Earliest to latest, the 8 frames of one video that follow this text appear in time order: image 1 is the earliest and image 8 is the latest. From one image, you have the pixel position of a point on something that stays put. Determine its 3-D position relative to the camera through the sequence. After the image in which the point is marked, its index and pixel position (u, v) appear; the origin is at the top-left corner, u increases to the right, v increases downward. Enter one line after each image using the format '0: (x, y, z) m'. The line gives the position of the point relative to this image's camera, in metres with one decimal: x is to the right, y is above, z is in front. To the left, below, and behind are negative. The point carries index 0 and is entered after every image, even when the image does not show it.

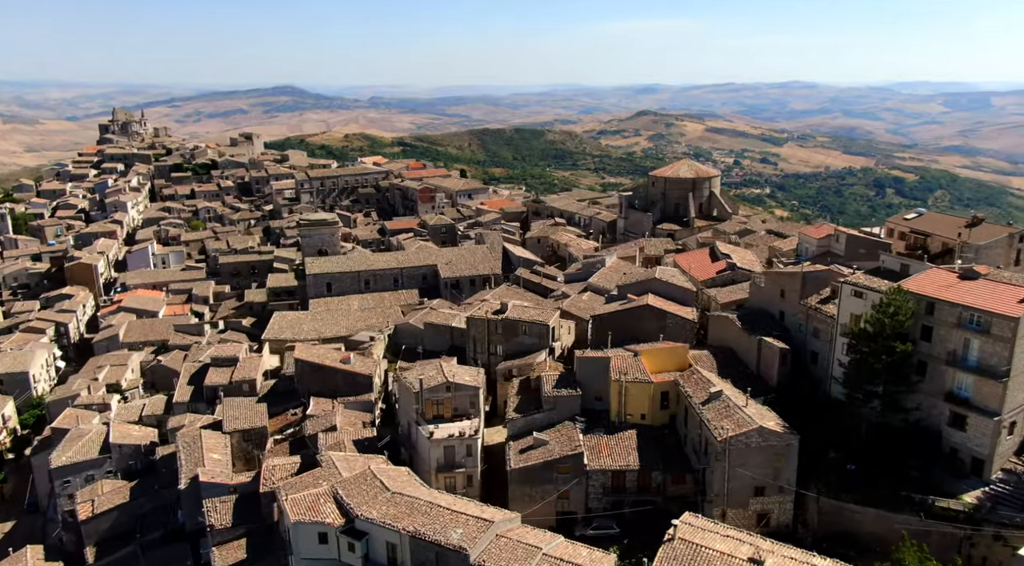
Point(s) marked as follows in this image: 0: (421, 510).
0: (-2.2, -5.4, +19.0) m
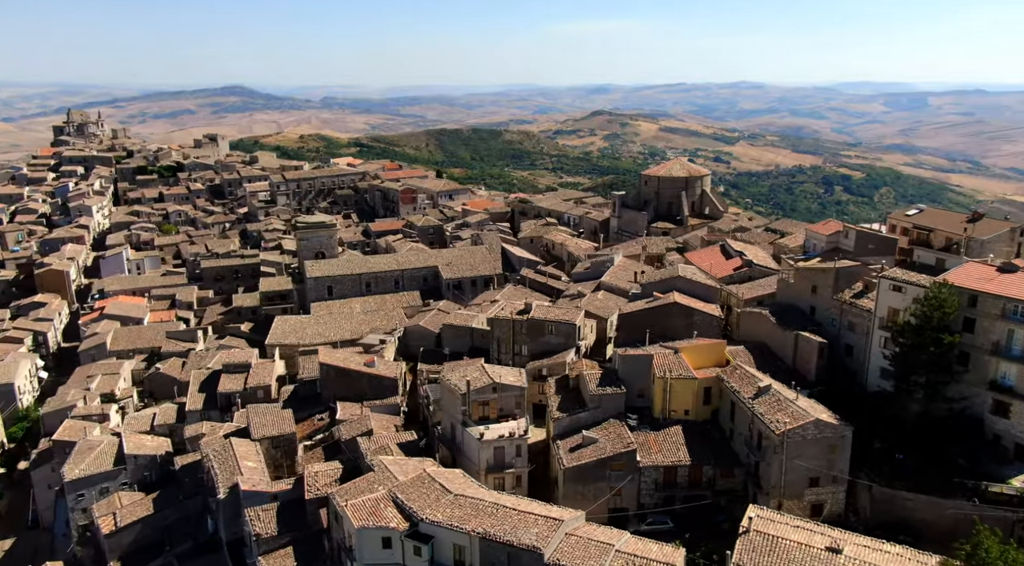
0: (-0.6, -5.5, +19.1) m
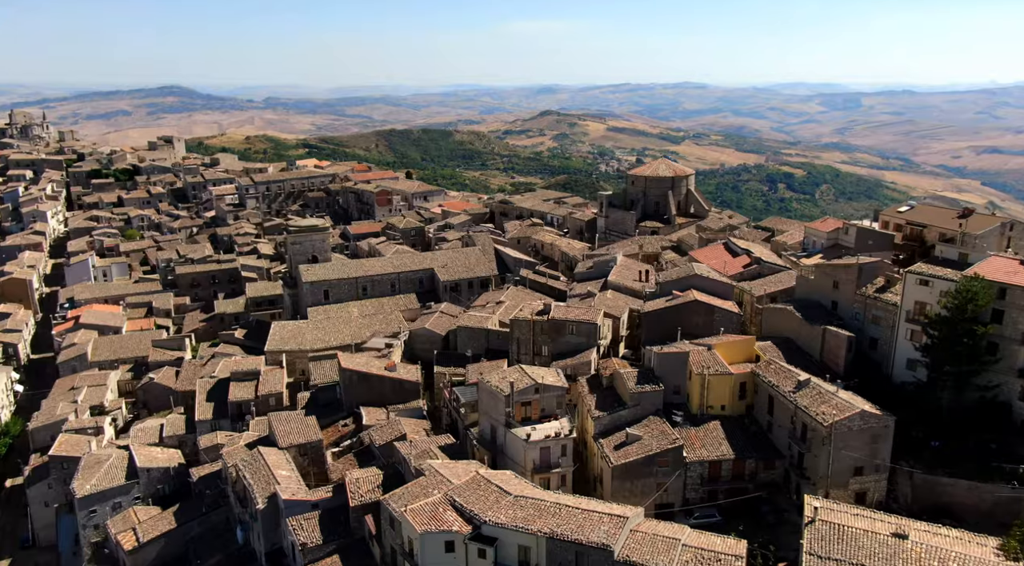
0: (+0.9, -5.5, +19.2) m
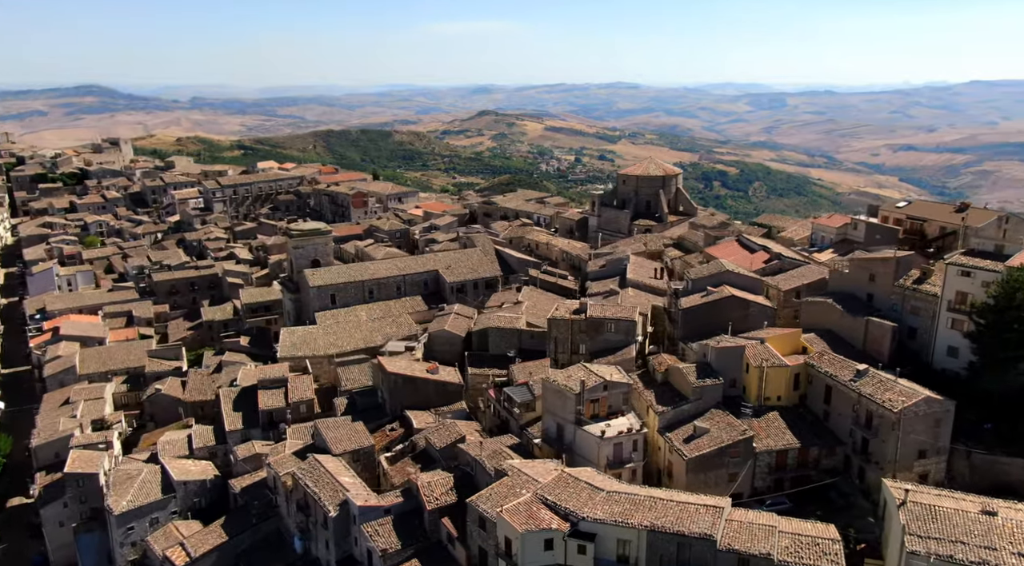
0: (+3.3, -5.5, +19.7) m
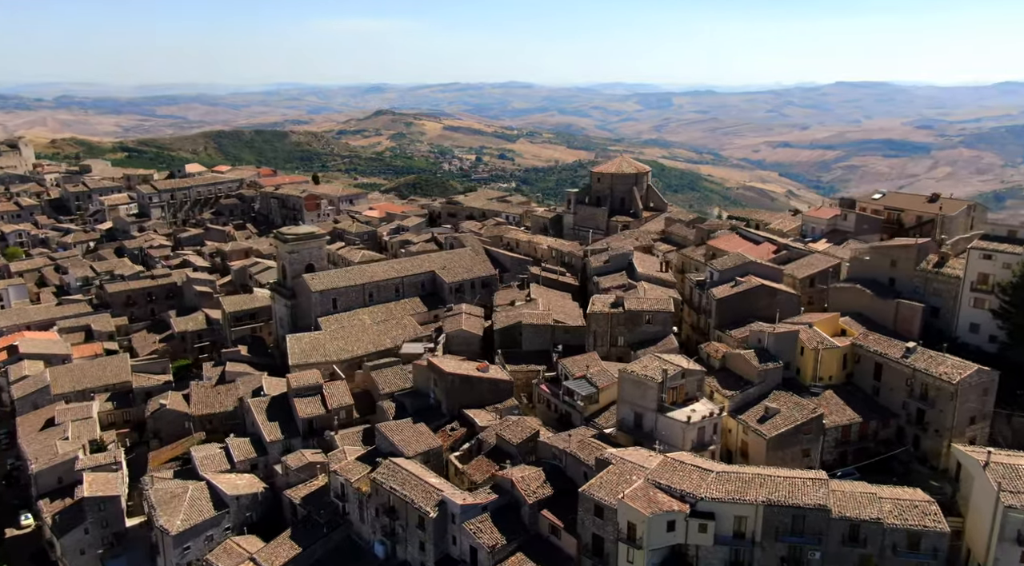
0: (+6.4, -5.2, +20.9) m
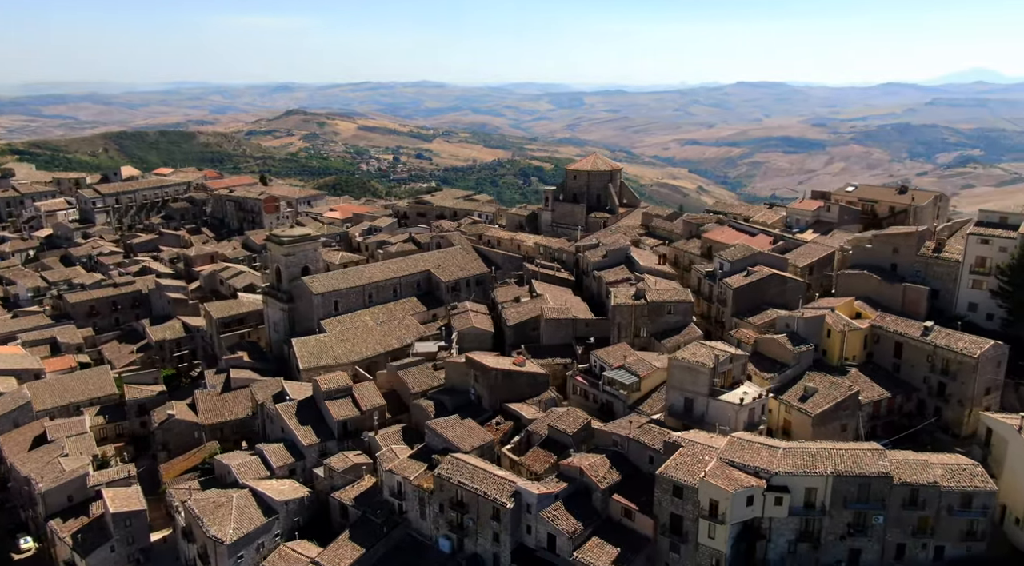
0: (+8.7, -4.8, +22.4) m
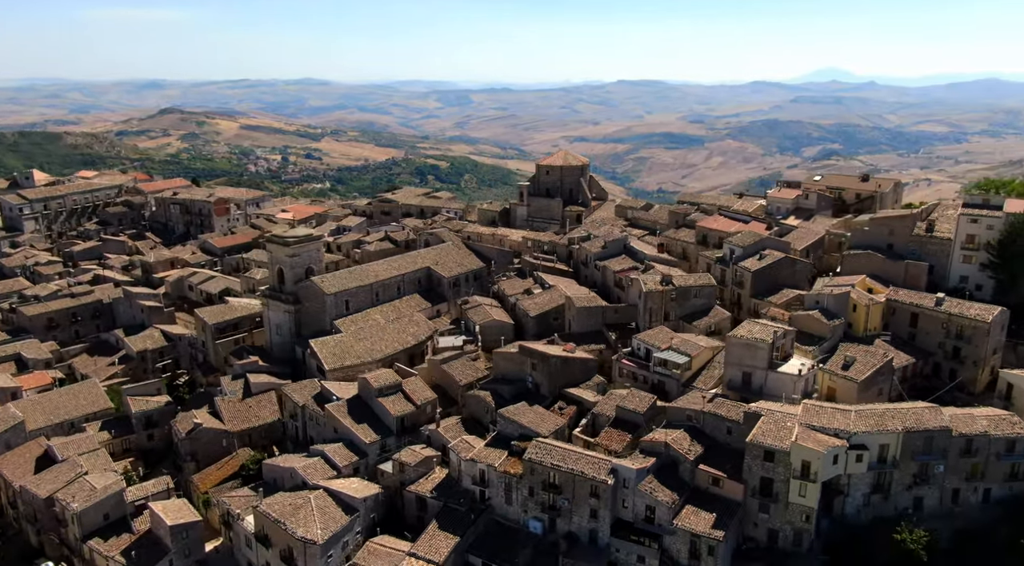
0: (+11.7, -4.1, +24.9) m
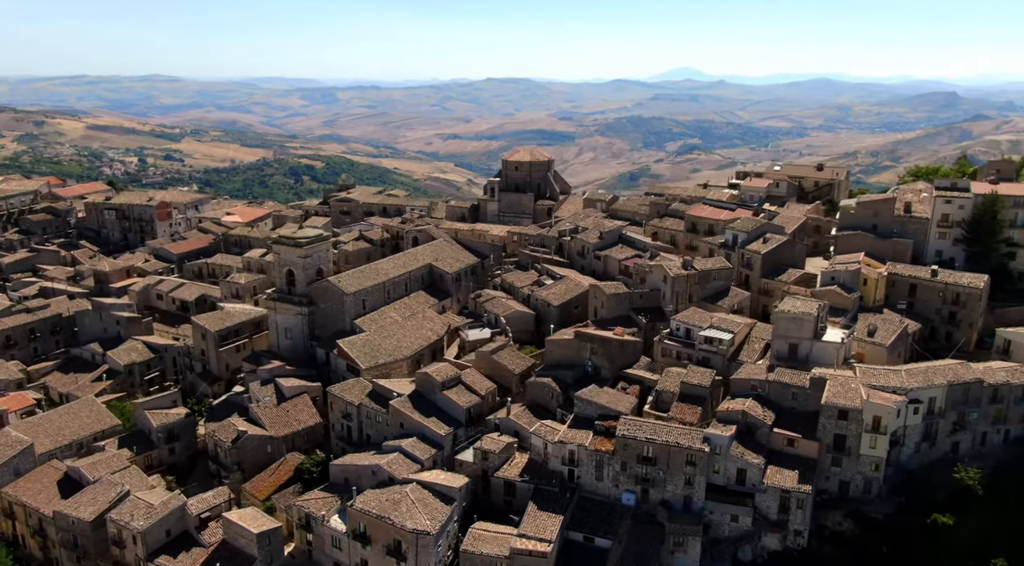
0: (+14.8, -3.2, +28.3) m
